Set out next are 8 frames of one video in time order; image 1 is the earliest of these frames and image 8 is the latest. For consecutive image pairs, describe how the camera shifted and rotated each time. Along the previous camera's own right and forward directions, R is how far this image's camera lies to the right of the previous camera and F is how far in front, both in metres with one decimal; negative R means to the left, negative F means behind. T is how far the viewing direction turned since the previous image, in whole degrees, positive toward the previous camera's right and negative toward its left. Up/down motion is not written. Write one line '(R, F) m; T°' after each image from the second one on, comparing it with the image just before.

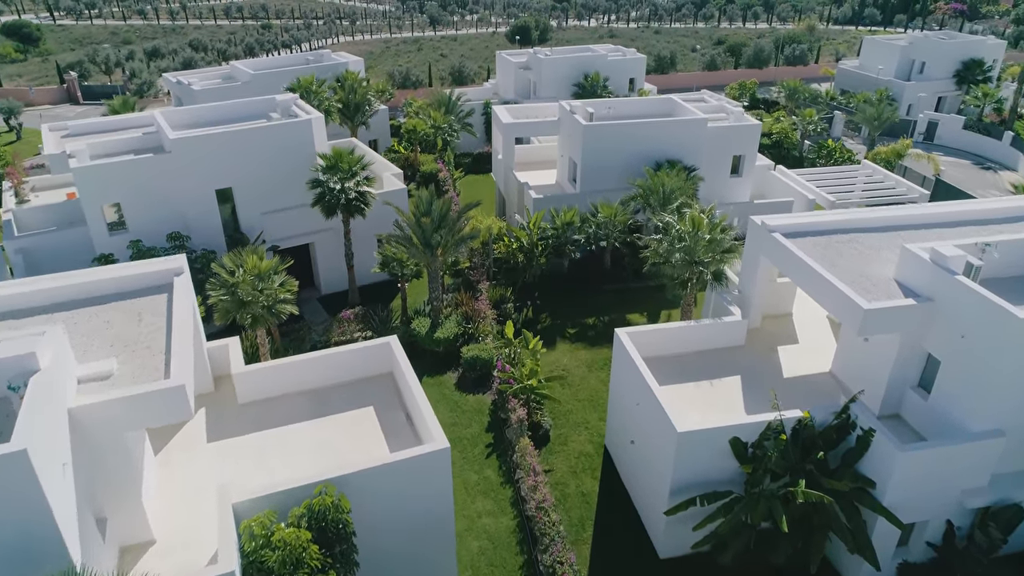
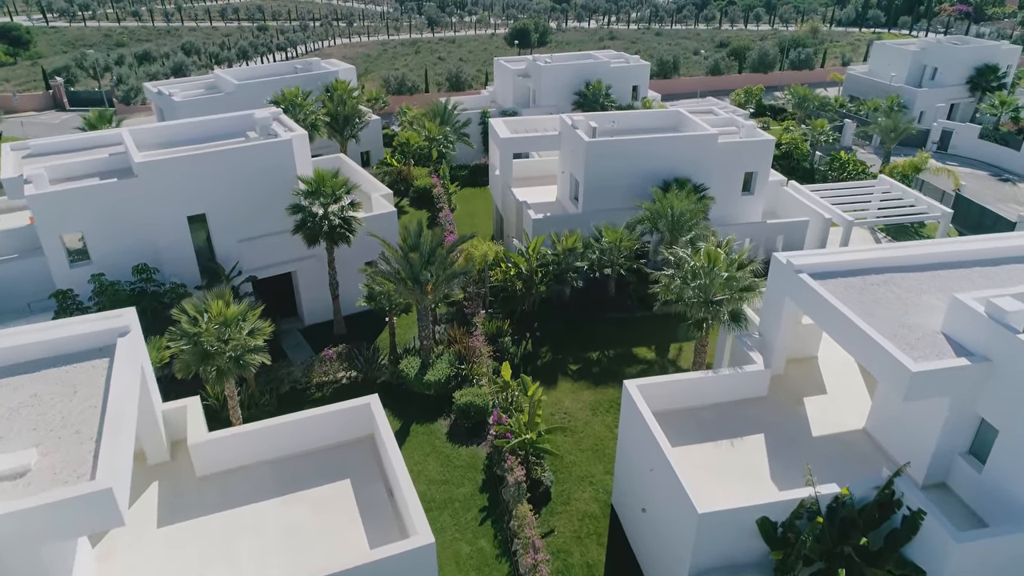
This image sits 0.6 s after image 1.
(+0.1, +1.9) m; 0°
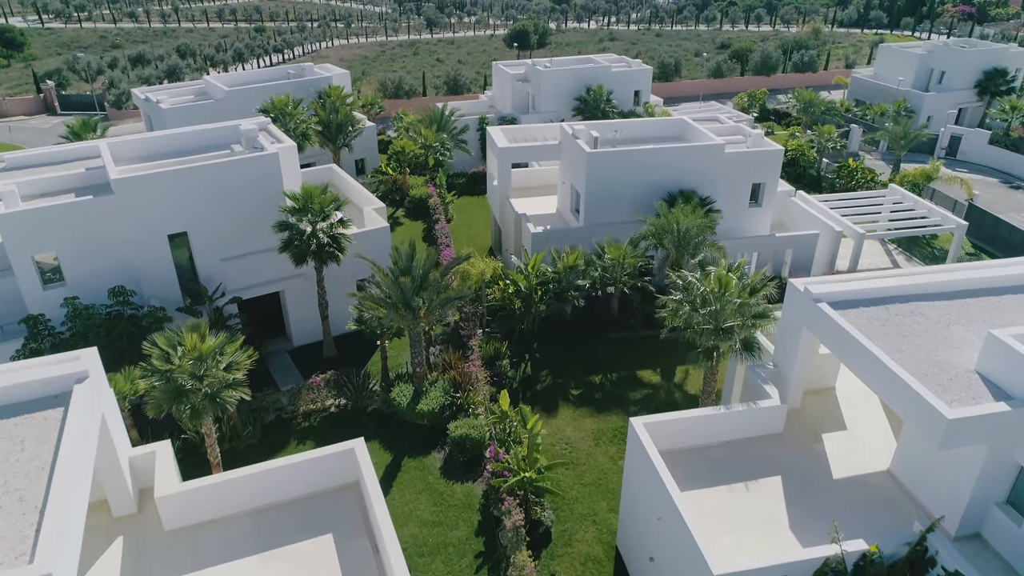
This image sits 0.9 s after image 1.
(0.0, +1.1) m; 0°
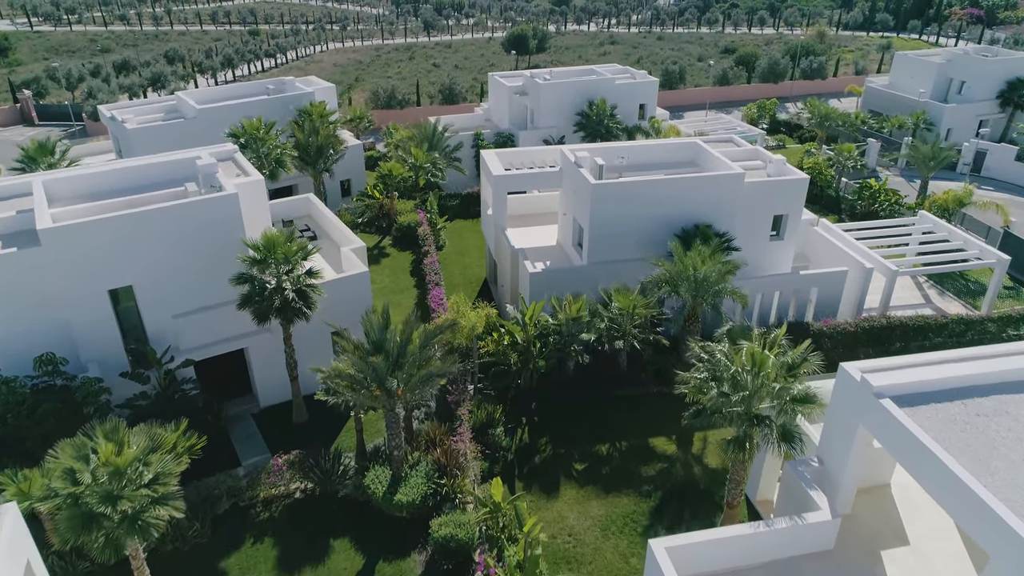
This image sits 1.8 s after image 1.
(+0.1, +2.8) m; 0°
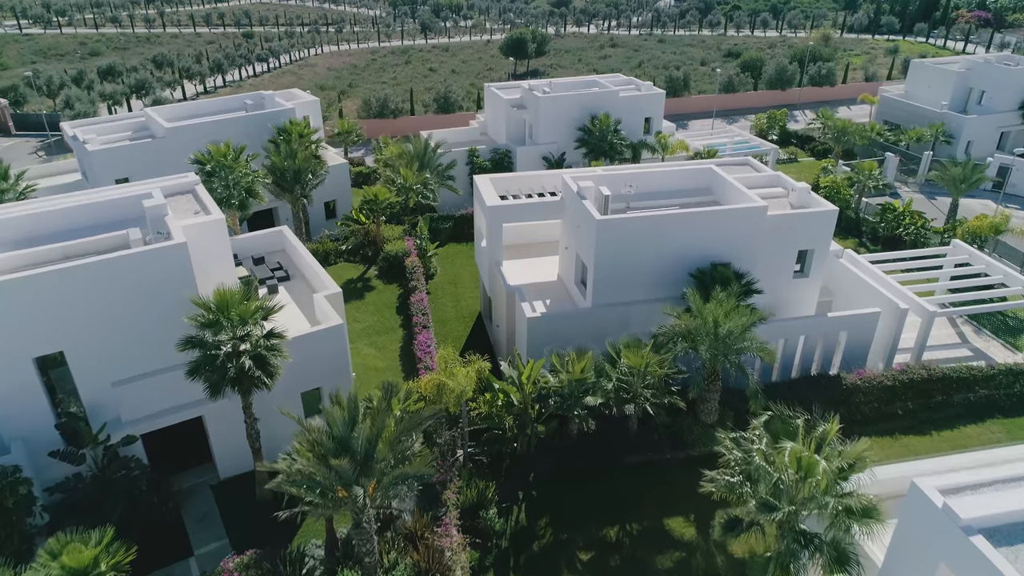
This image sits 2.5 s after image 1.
(+0.1, +2.6) m; 0°
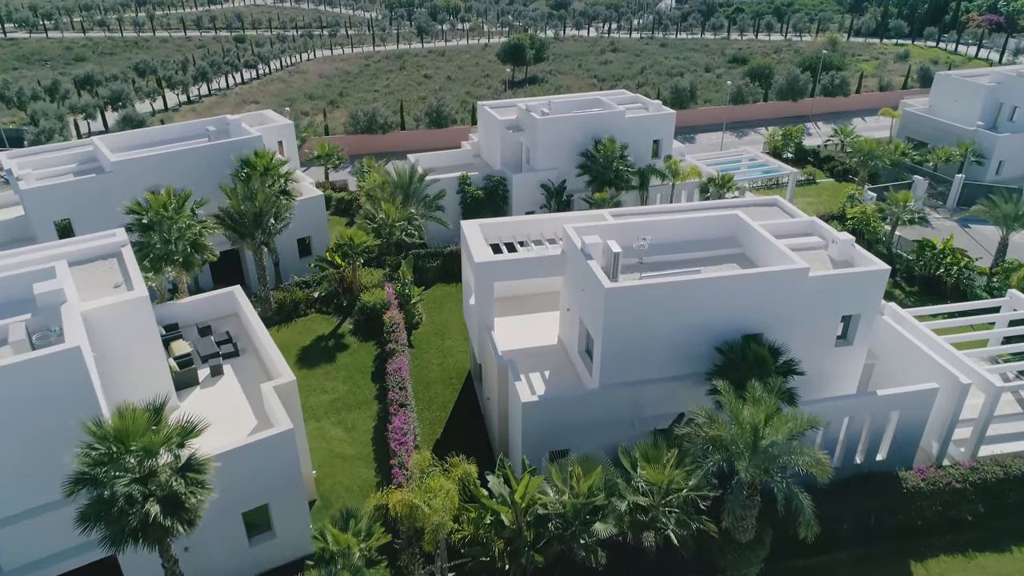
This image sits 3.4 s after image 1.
(+0.2, +3.6) m; 0°
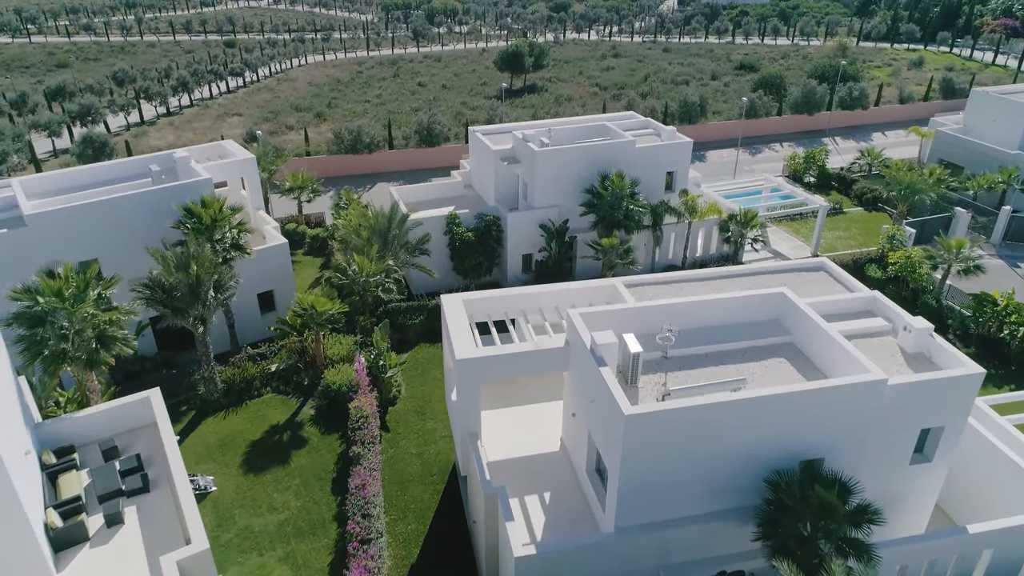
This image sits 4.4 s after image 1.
(+0.2, +4.2) m; 0°
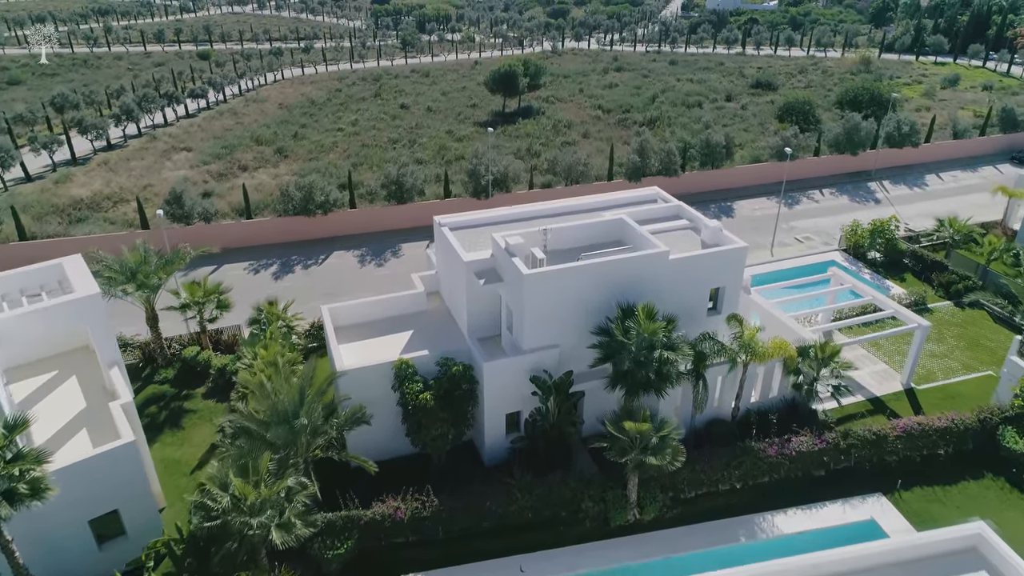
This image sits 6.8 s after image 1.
(+0.6, +9.6) m; 0°
